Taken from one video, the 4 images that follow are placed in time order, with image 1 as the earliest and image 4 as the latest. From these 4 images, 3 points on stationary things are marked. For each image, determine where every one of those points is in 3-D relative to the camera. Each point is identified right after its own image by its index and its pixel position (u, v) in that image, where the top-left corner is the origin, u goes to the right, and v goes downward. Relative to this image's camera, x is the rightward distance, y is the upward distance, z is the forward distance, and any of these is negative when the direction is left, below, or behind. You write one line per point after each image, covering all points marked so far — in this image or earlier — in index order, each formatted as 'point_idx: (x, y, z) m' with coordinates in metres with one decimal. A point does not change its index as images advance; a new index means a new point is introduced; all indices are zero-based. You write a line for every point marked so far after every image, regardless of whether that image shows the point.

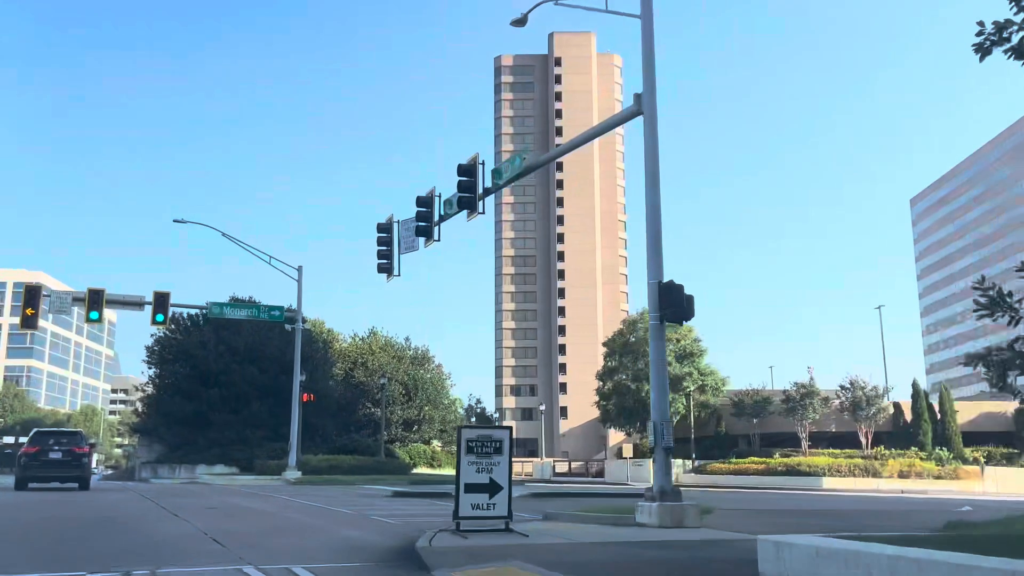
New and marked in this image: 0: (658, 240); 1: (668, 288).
0: (+2.7, +0.9, +15.5) m
1: (+2.8, 0.0, +15.0) m
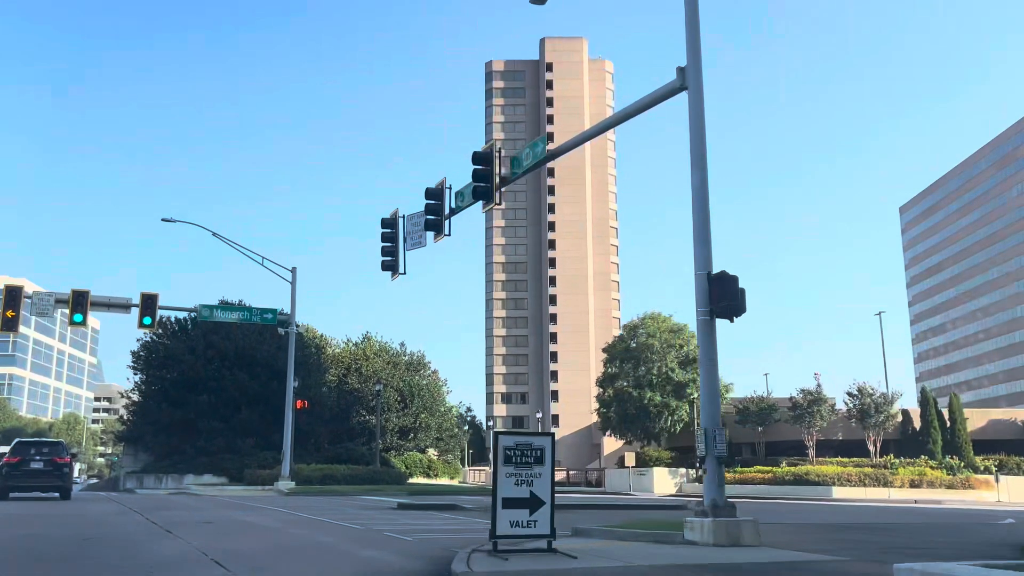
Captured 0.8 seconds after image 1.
0: (+3.2, +1.0, +14.1) m
1: (+3.3, +0.2, +13.6) m
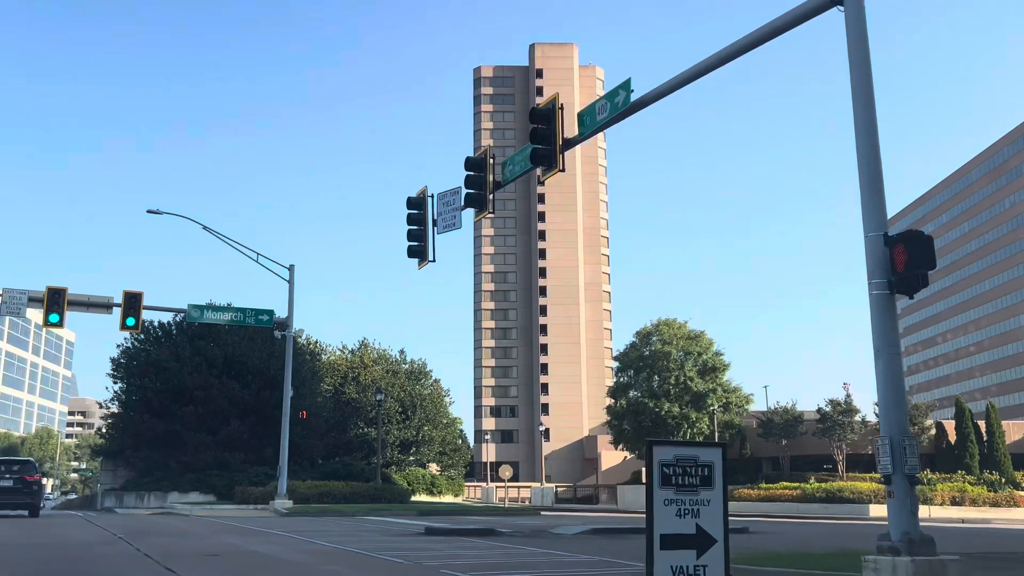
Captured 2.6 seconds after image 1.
0: (+4.7, +1.5, +10.9) m
1: (+4.8, +0.6, +10.4) m
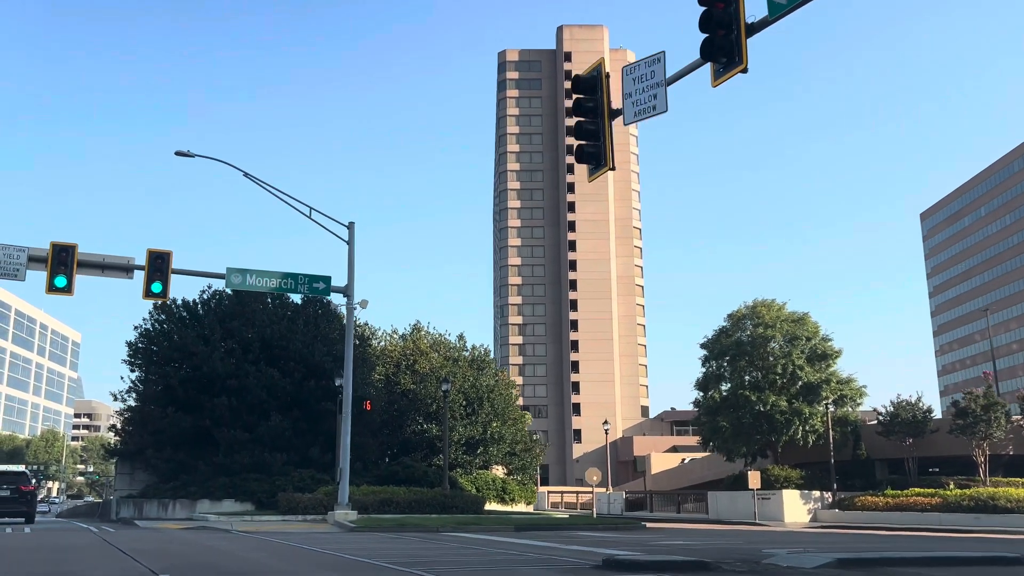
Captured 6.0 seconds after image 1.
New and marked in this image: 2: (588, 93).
0: (+8.5, +2.9, +3.9) m
1: (+8.6, +2.0, +3.4) m
2: (+1.4, +3.5, +15.0) m
